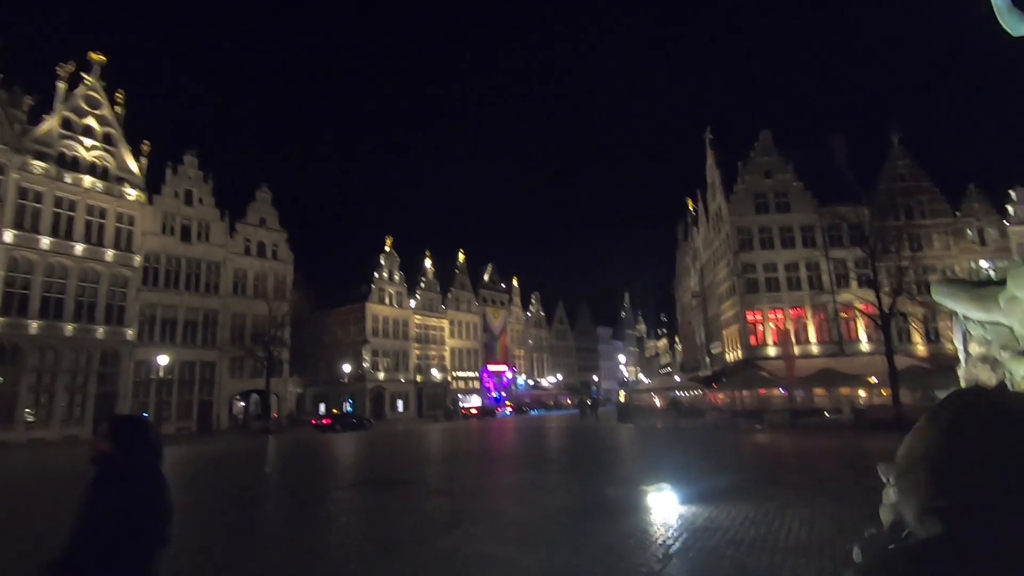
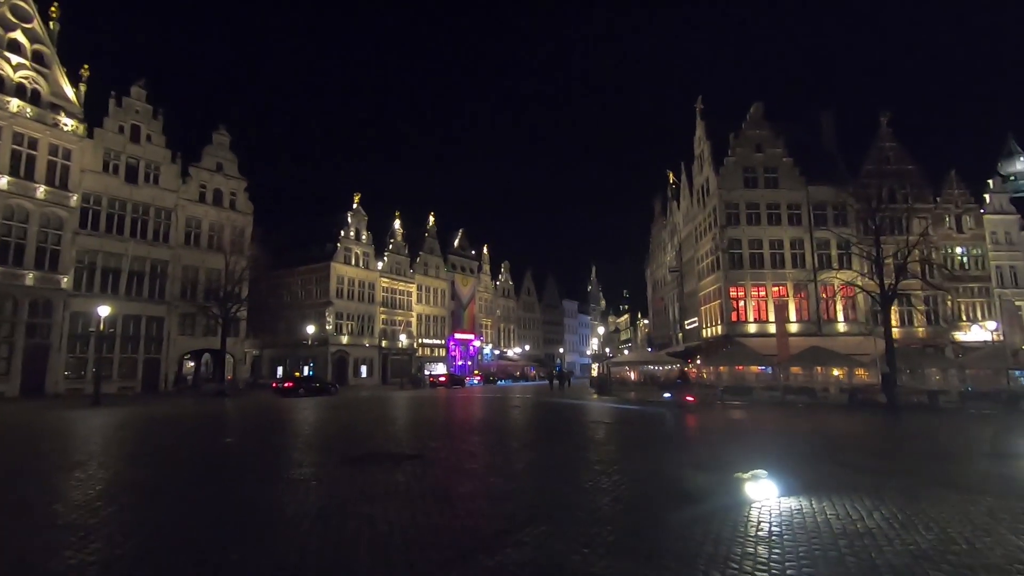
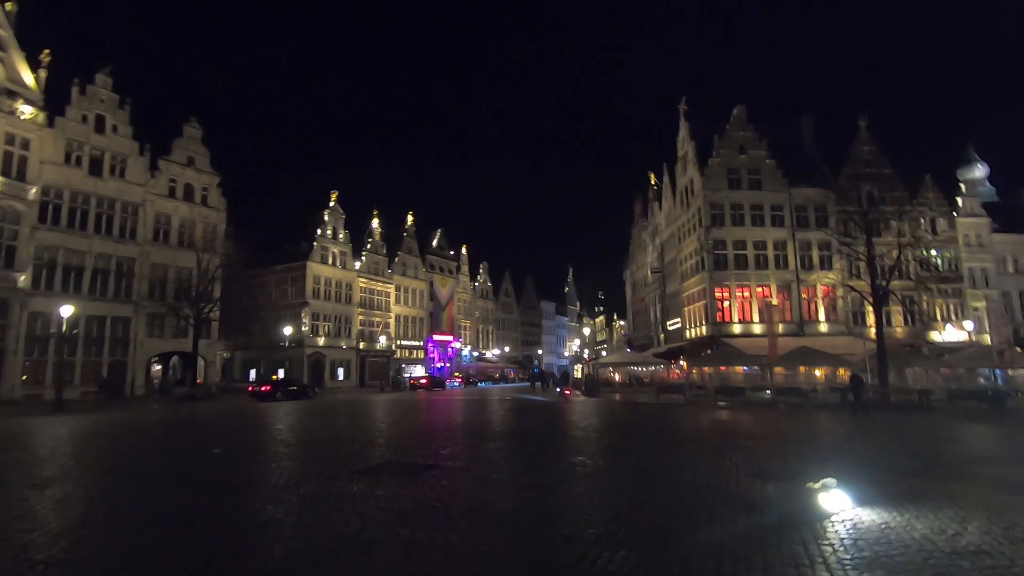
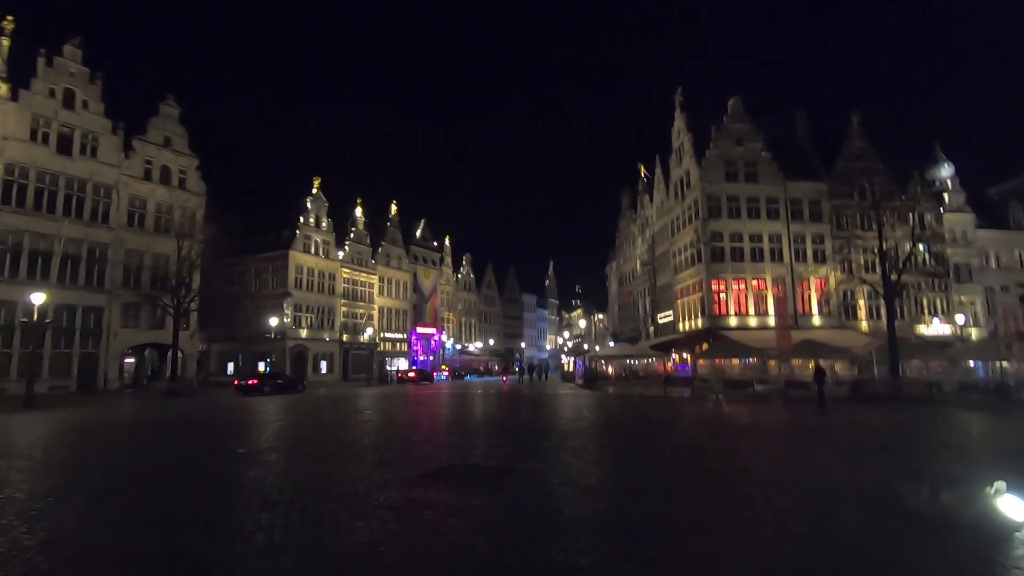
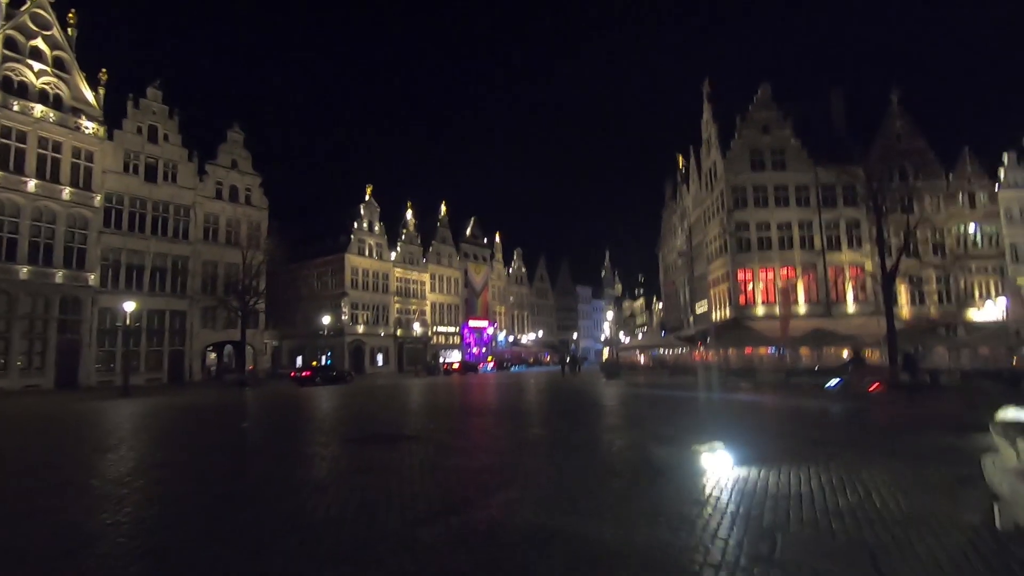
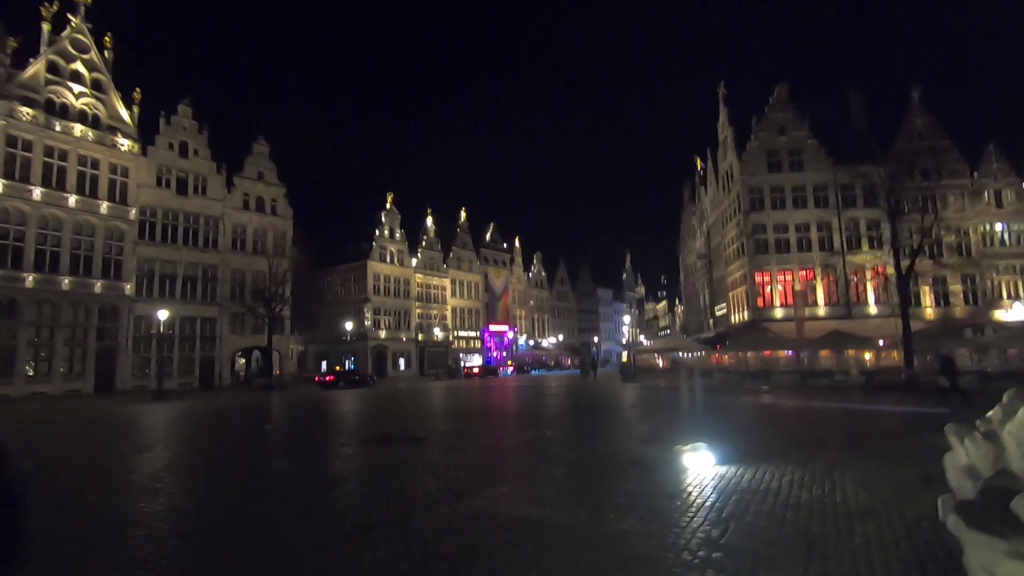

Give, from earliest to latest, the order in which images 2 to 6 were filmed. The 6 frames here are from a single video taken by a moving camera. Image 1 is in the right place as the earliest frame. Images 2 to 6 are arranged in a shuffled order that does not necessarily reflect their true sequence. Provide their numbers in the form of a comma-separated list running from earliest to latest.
6, 5, 2, 3, 4
